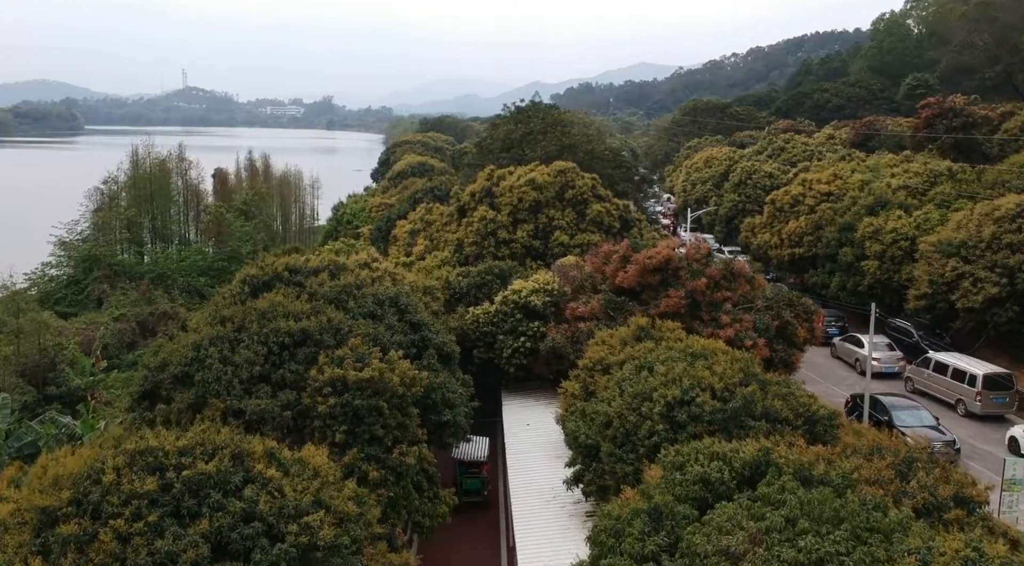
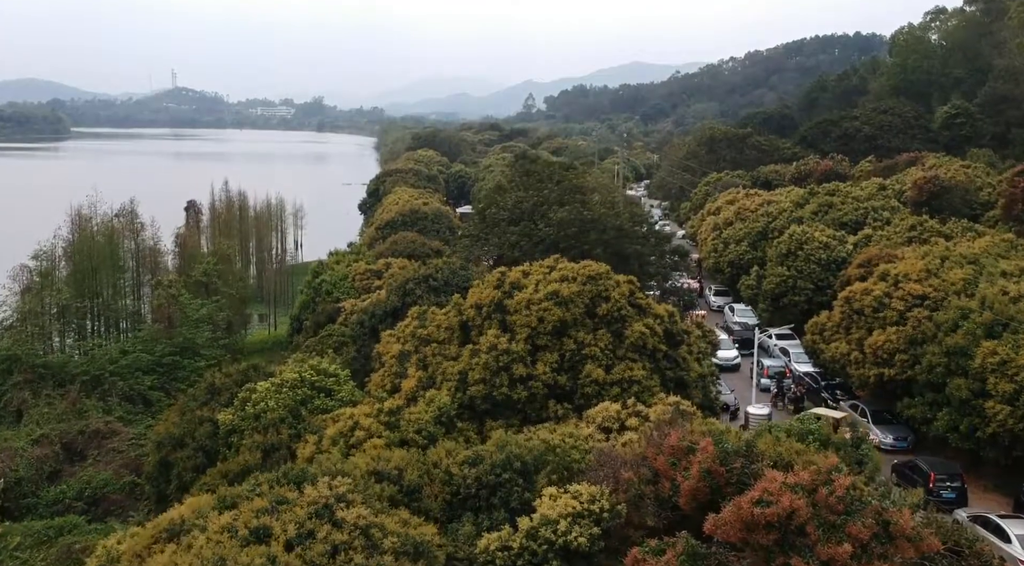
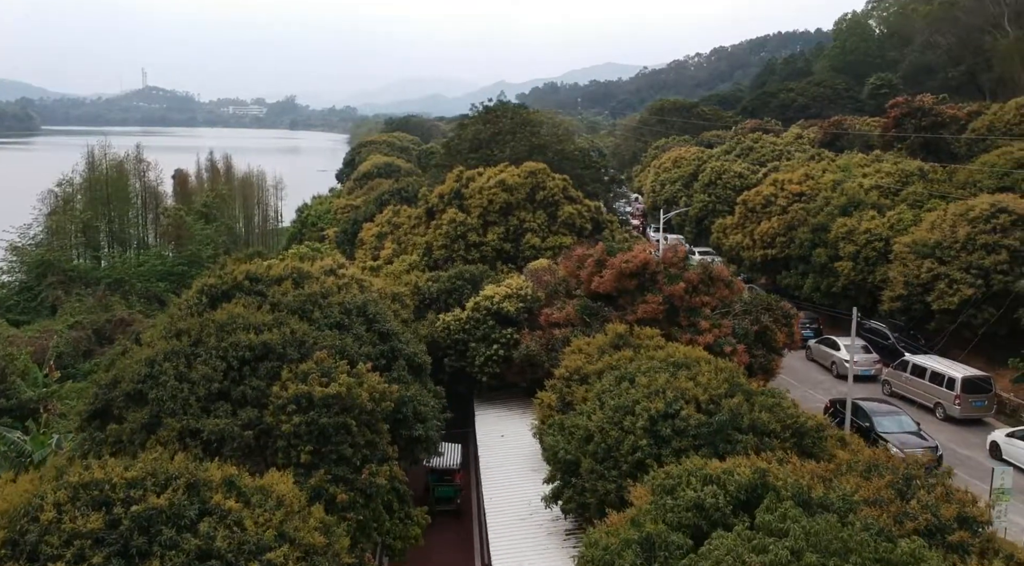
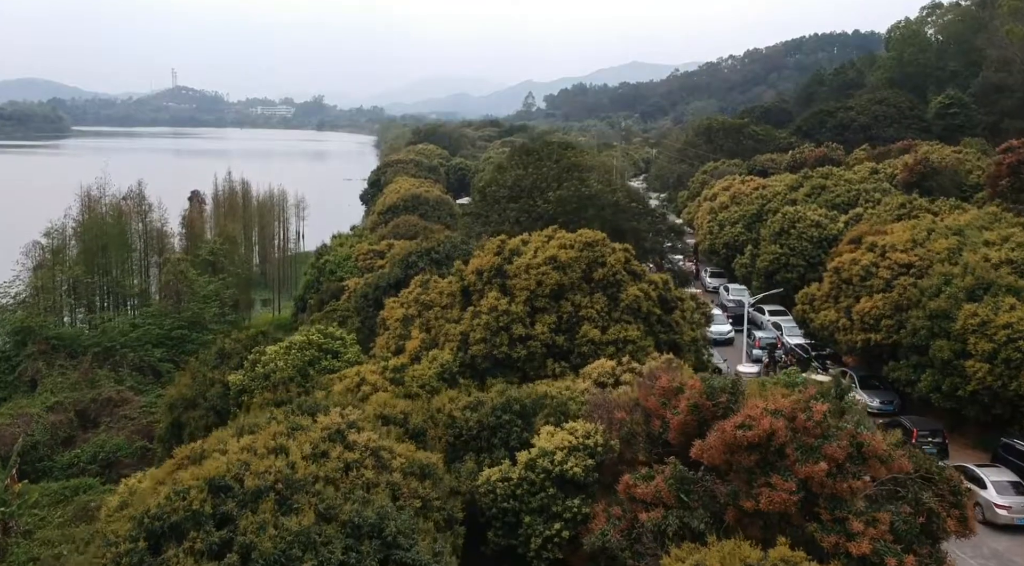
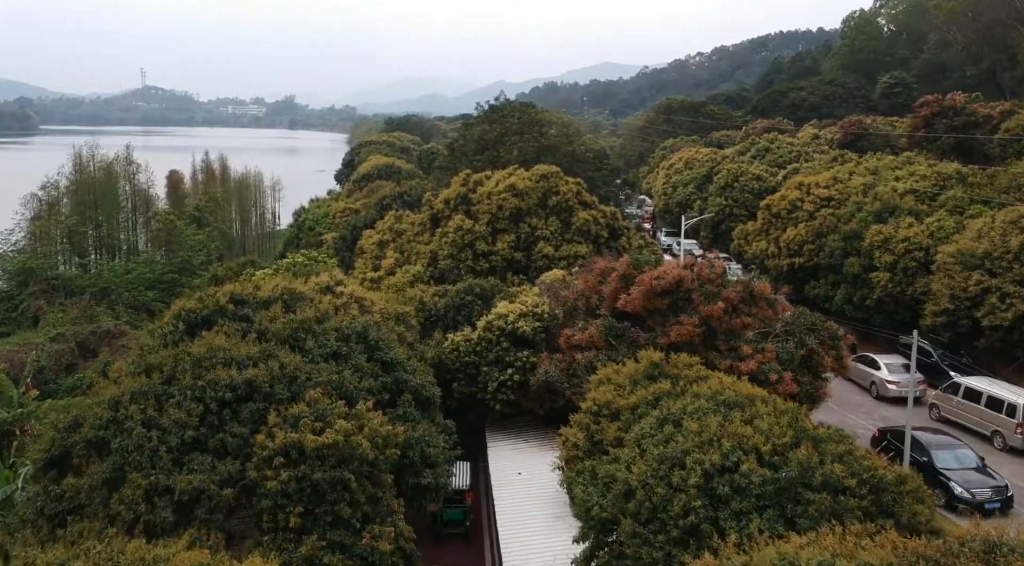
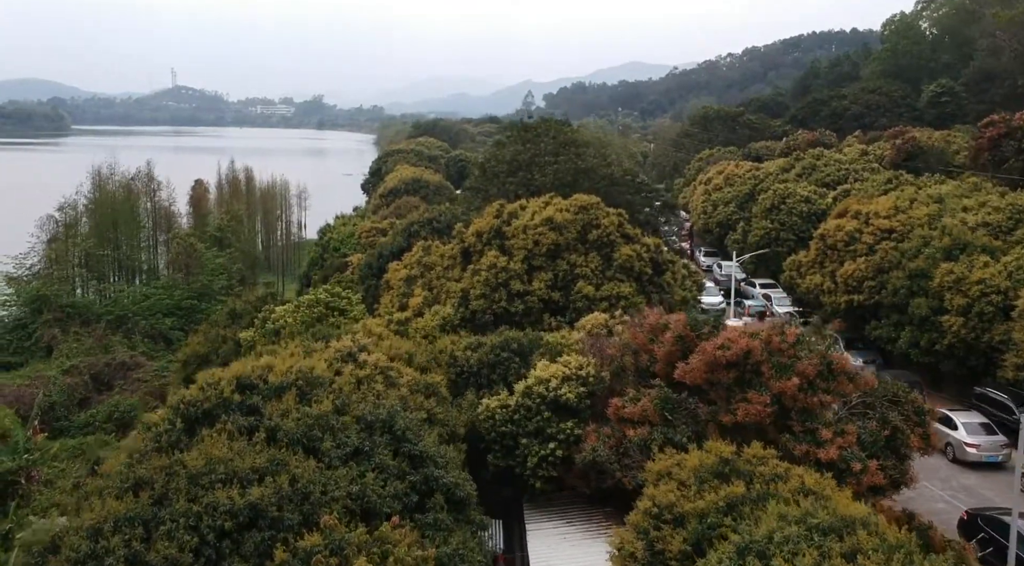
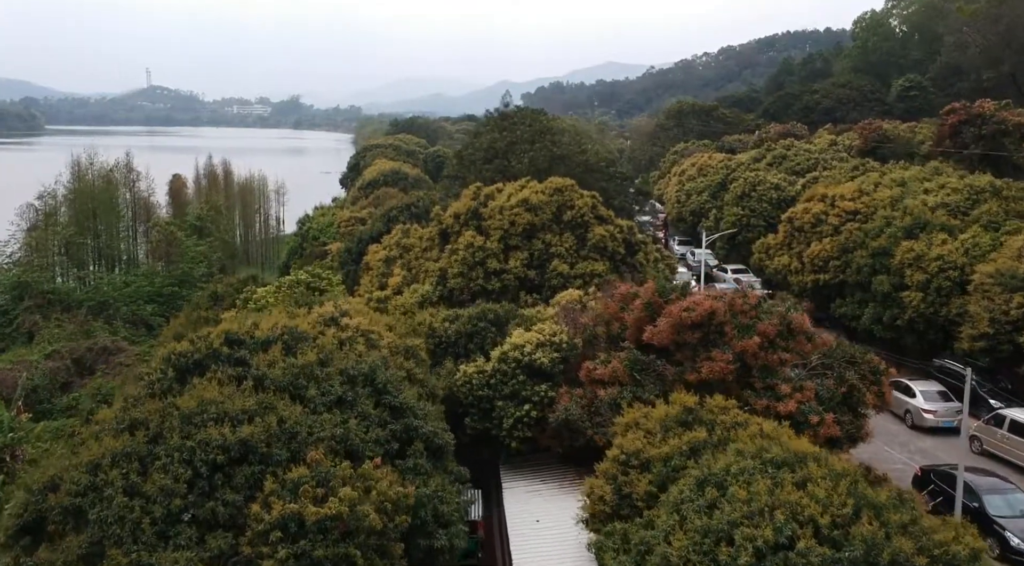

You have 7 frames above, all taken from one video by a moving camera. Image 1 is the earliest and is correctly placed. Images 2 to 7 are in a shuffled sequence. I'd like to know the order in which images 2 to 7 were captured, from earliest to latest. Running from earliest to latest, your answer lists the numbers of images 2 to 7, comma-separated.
3, 5, 7, 6, 4, 2
